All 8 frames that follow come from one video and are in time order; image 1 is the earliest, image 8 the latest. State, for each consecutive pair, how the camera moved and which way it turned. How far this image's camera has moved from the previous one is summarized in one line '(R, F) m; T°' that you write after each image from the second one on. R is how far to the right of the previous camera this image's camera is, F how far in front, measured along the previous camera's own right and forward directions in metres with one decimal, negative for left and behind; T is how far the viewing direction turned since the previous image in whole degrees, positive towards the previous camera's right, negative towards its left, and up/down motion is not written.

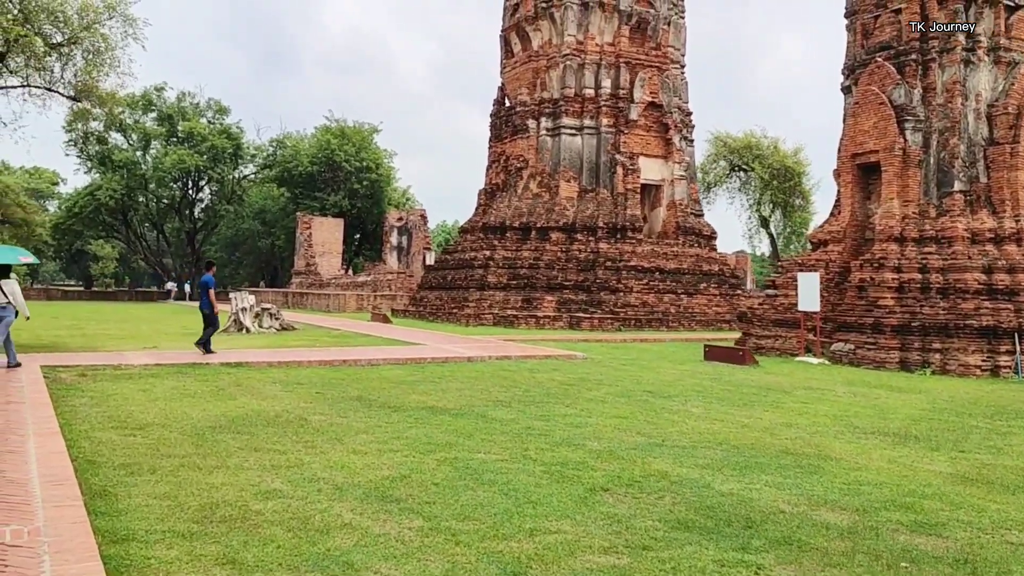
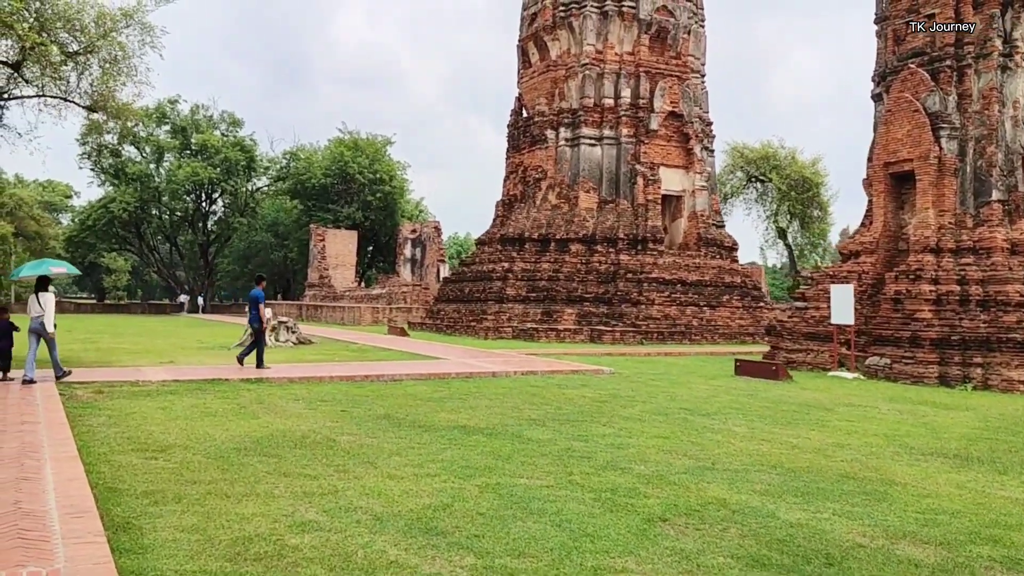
(-0.2, +0.3) m; -1°
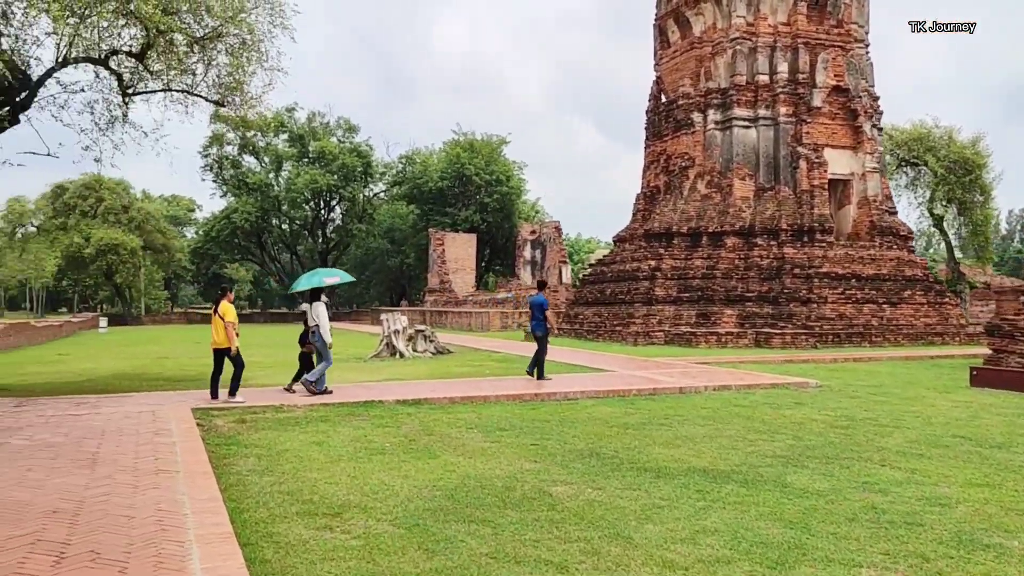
(-0.8, +1.5) m; -7°
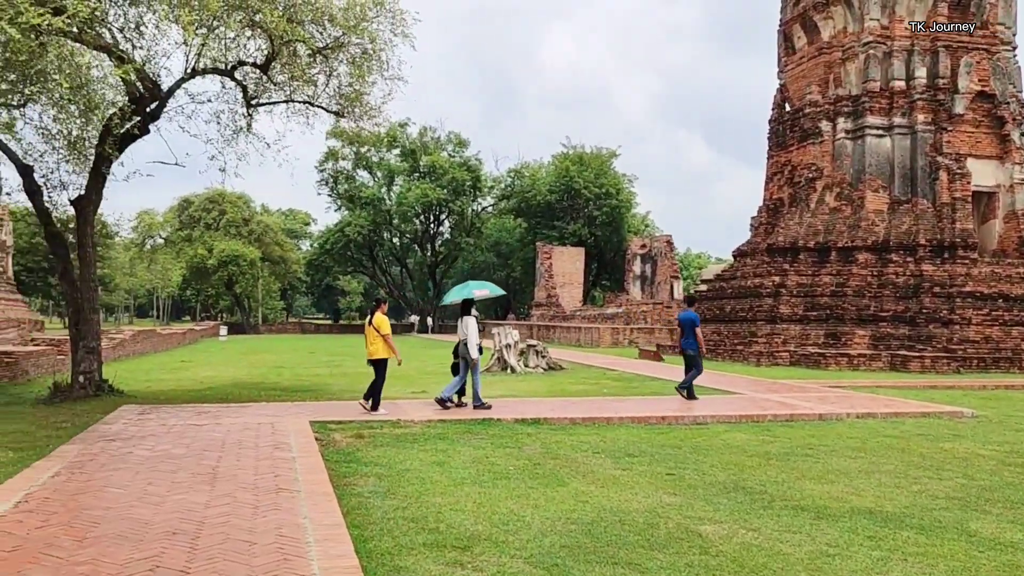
(-0.2, +0.4) m; -7°
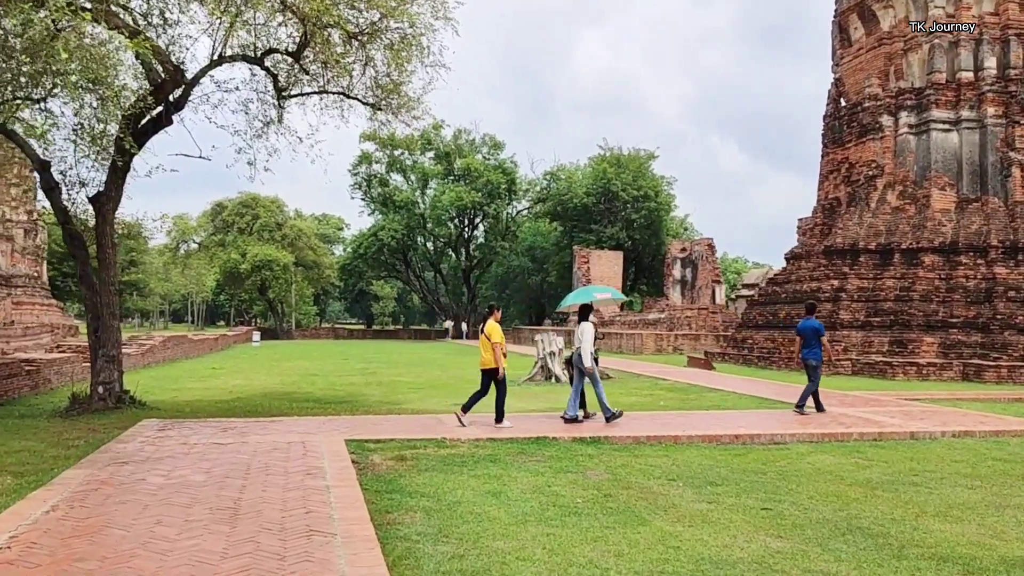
(-0.2, +0.7) m; -2°
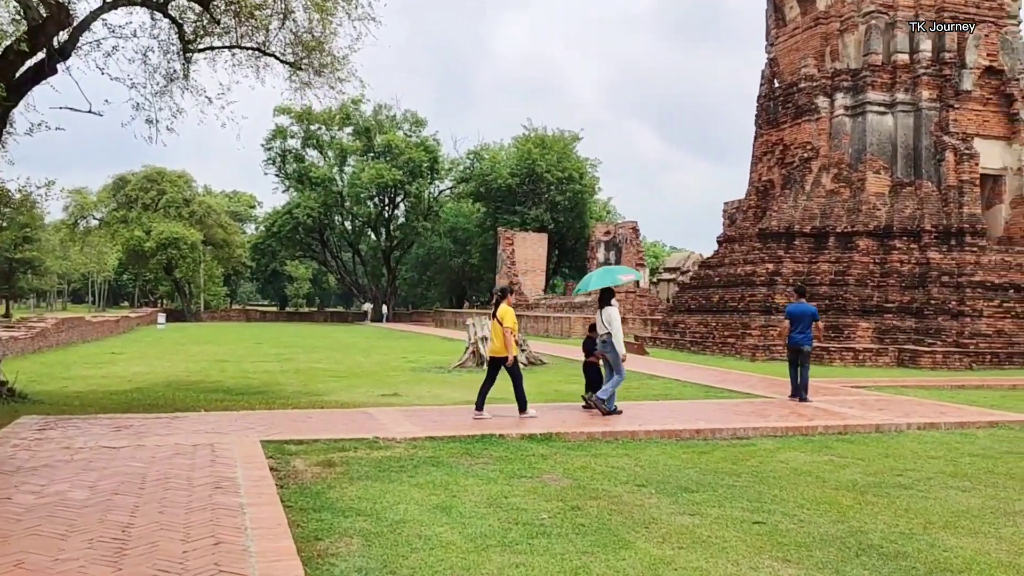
(-0.2, +0.8) m; +5°
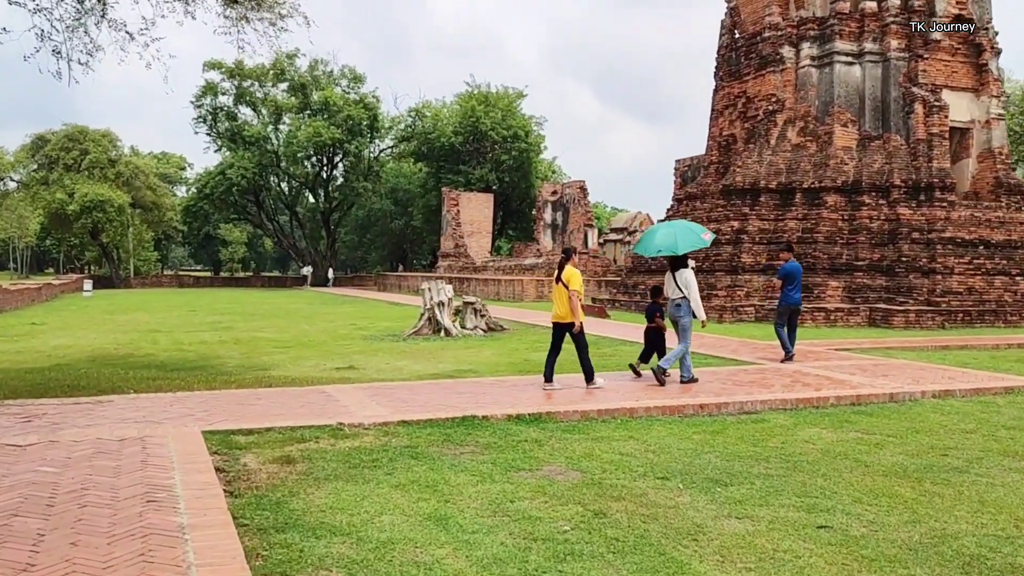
(-0.3, +0.8) m; +4°
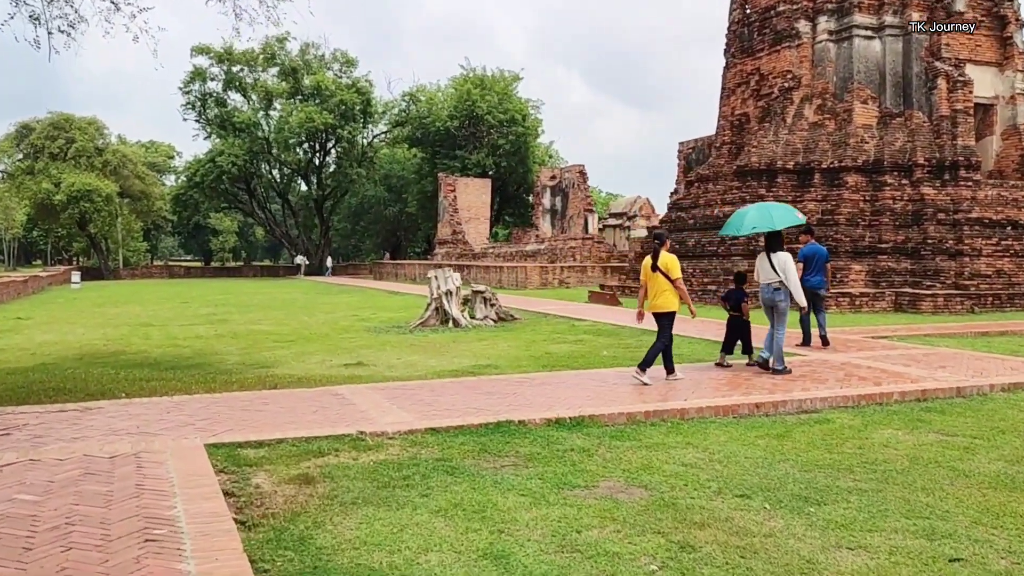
(-0.2, +0.6) m; 0°
